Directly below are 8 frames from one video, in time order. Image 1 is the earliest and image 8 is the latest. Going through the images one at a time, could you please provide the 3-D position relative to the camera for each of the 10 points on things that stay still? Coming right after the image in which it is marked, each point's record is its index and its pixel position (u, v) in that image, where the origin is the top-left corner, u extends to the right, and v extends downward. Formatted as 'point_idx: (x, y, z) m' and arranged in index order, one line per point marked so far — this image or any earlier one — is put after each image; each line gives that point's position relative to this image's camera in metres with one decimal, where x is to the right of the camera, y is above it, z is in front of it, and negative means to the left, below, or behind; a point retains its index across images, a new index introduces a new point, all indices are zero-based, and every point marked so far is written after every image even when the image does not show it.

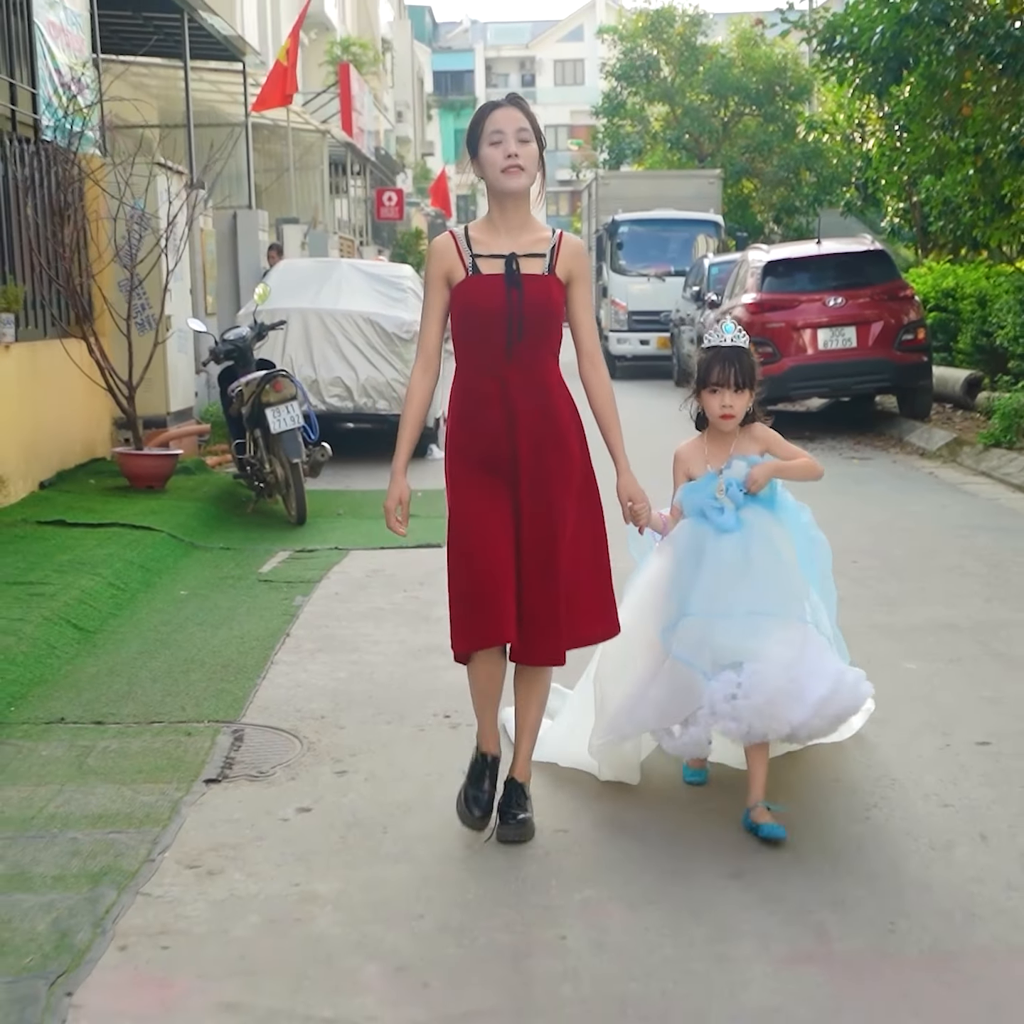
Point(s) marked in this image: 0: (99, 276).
0: (-2.8, +1.6, +10.4) m
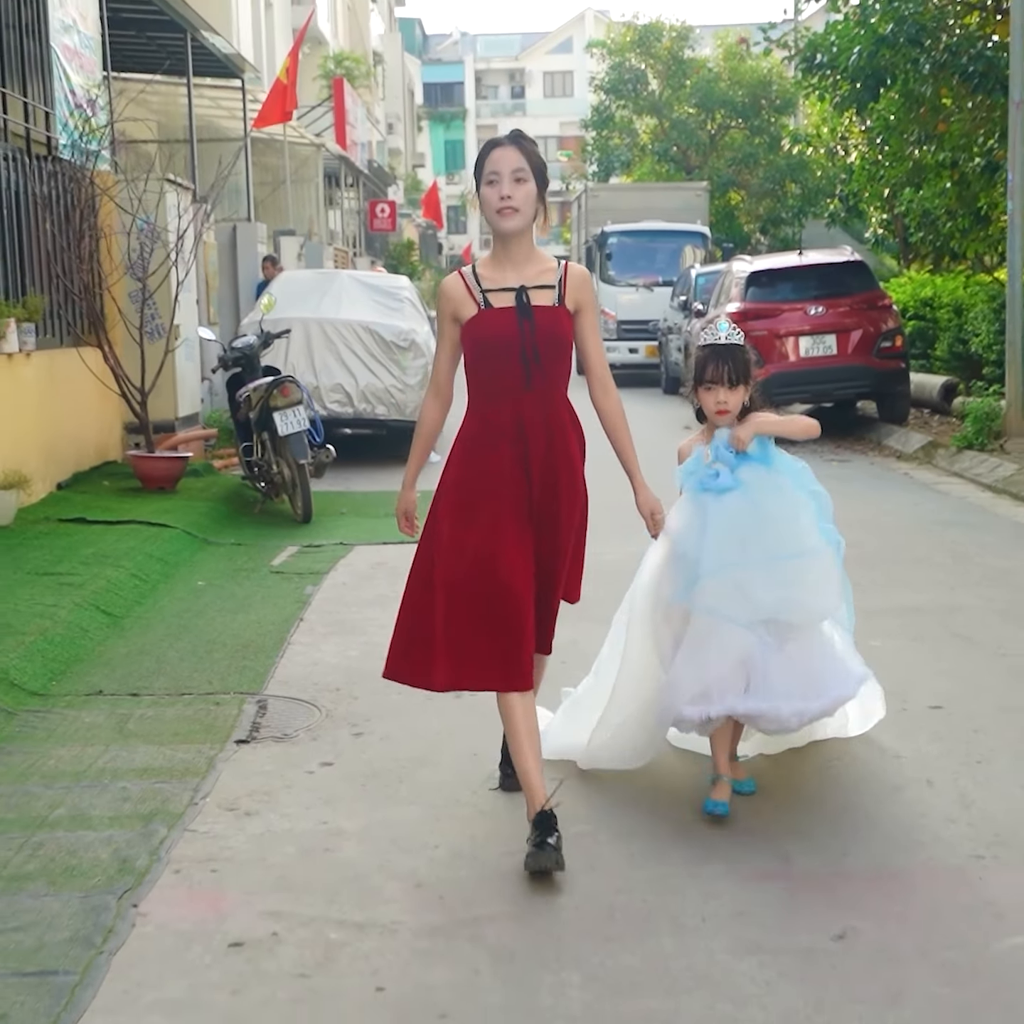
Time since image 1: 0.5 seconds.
0: (-2.8, +1.6, +10.9) m
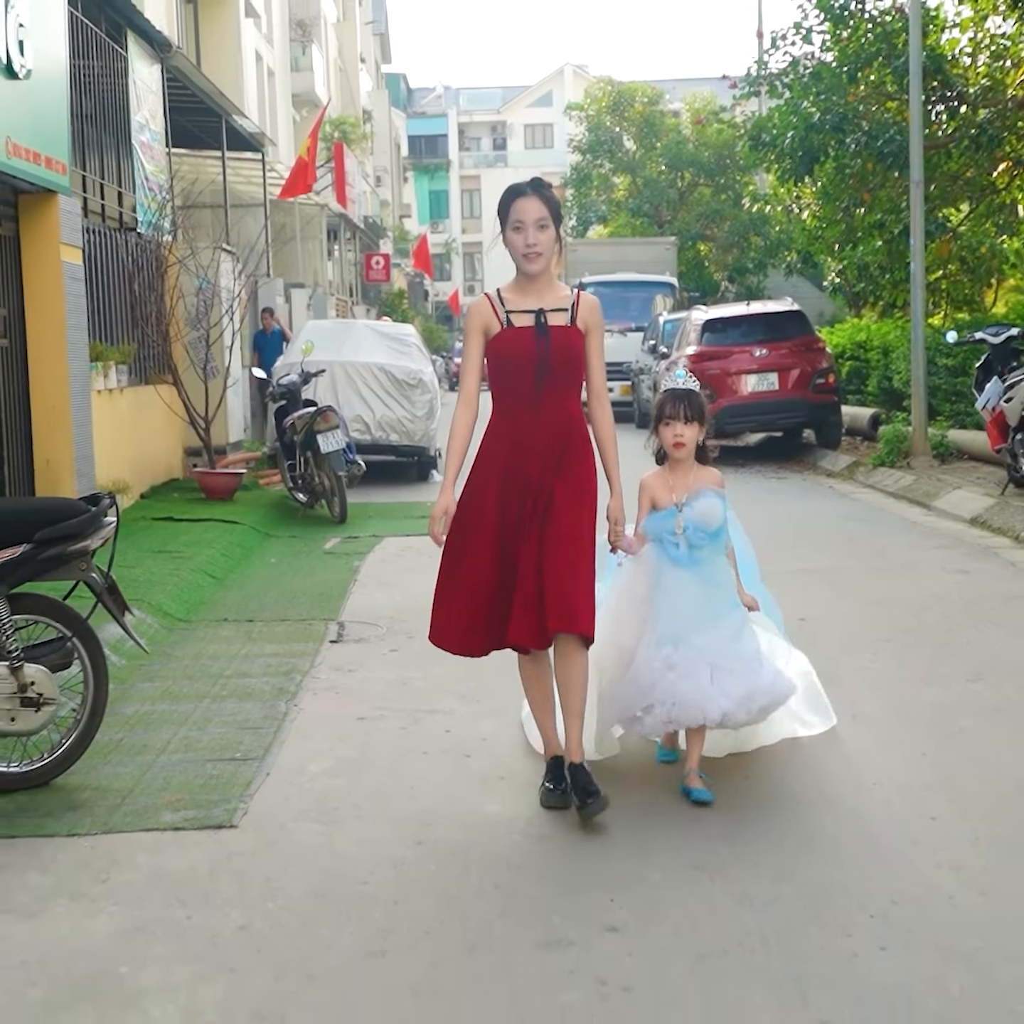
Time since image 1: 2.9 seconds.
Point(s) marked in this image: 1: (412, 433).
0: (-2.9, +1.5, +13.3) m
1: (-1.0, +0.8, +14.7) m
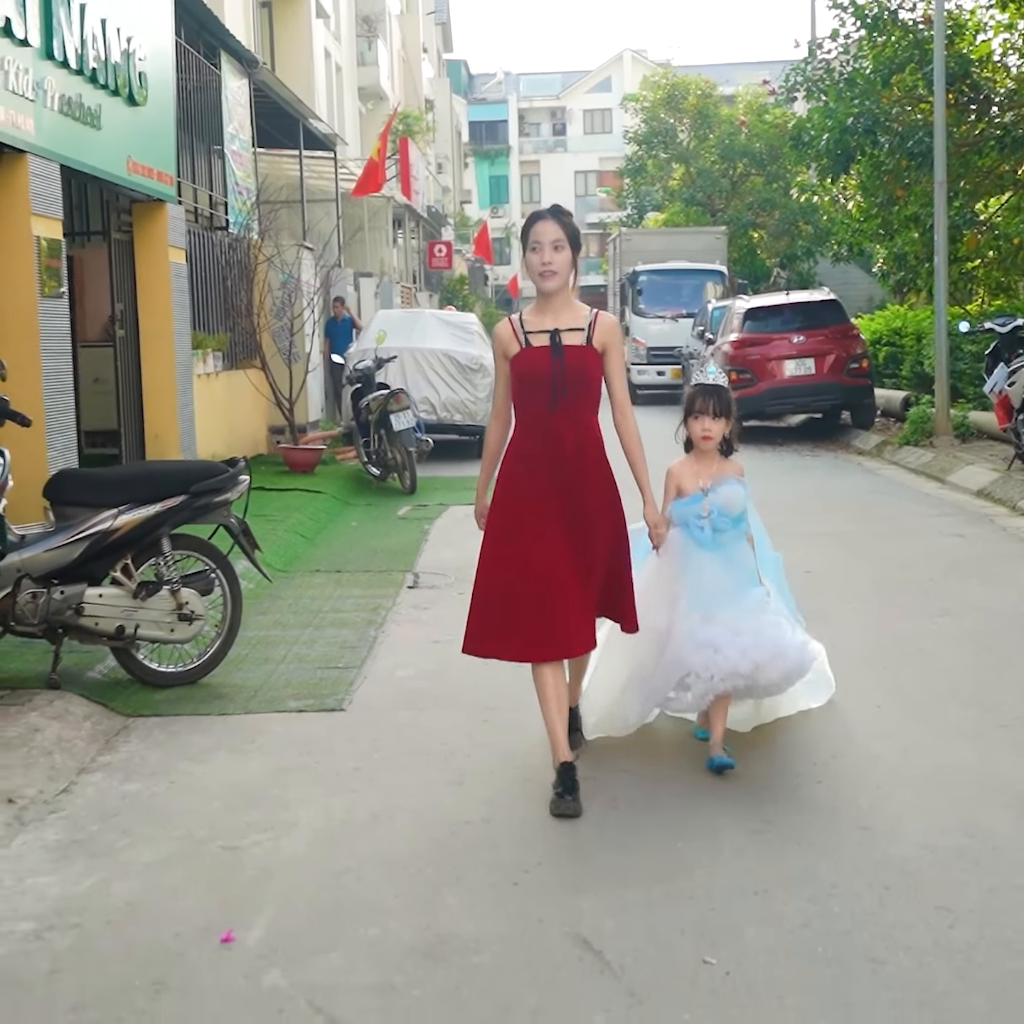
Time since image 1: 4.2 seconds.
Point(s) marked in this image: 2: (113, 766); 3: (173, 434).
0: (-2.4, +1.8, +14.8) m
1: (-0.4, +1.0, +16.1) m
2: (-1.3, -0.8, +5.0) m
3: (-2.6, +0.6, +12.0) m
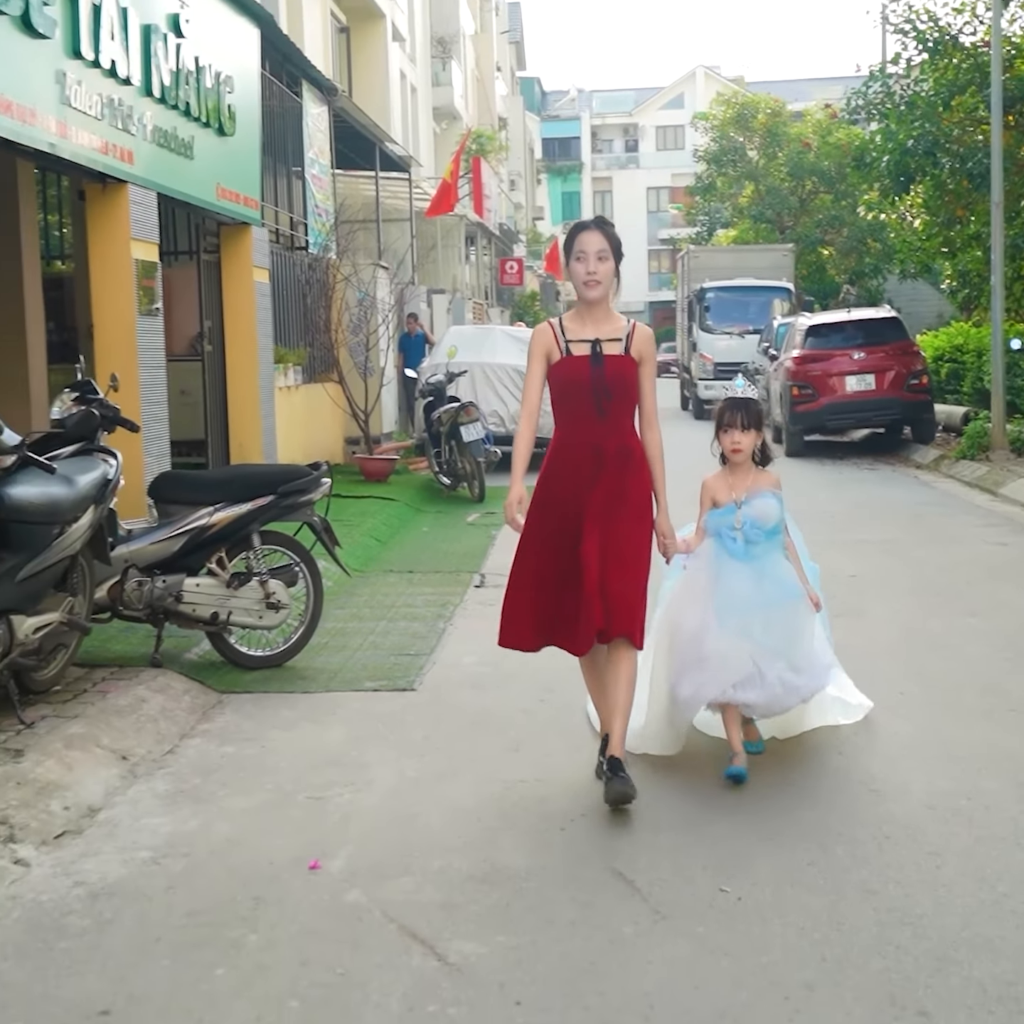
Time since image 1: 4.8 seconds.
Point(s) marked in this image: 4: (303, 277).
0: (-1.7, +1.7, +15.5) m
1: (+0.3, +0.9, +16.7) m
2: (-1.1, -0.8, +5.7) m
3: (-2.1, +0.6, +12.7) m
4: (-2.0, +2.2, +14.7) m
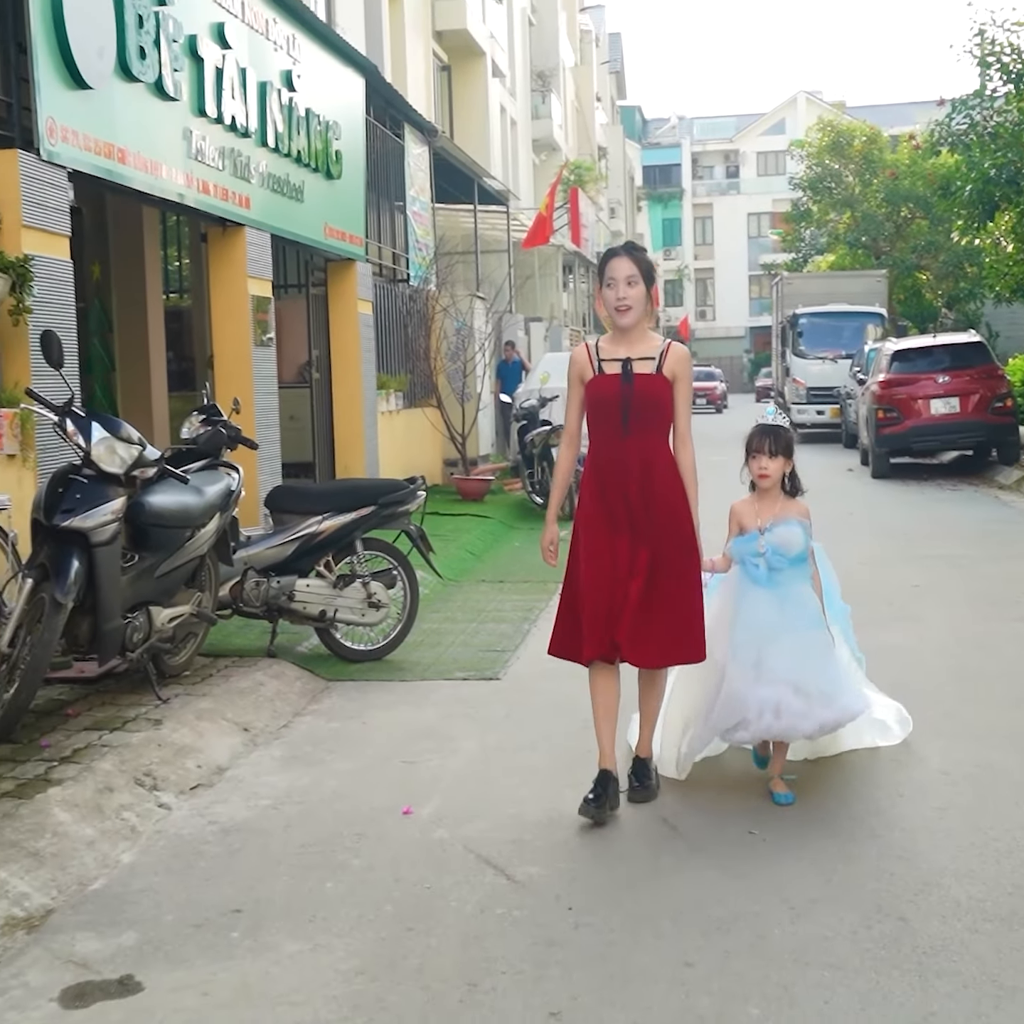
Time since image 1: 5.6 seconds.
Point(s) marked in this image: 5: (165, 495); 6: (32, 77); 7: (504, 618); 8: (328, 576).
0: (-0.8, +1.5, +16.3) m
1: (+1.3, +0.7, +17.4) m
2: (-0.8, -0.8, +6.5) m
3: (-1.3, +0.4, +13.5) m
4: (-1.1, +2.1, +15.6) m
5: (-1.4, +0.1, +6.1) m
6: (-2.2, +2.0, +7.2) m
7: (0.0, -0.6, +9.0) m
8: (-0.9, -0.3, +7.4) m
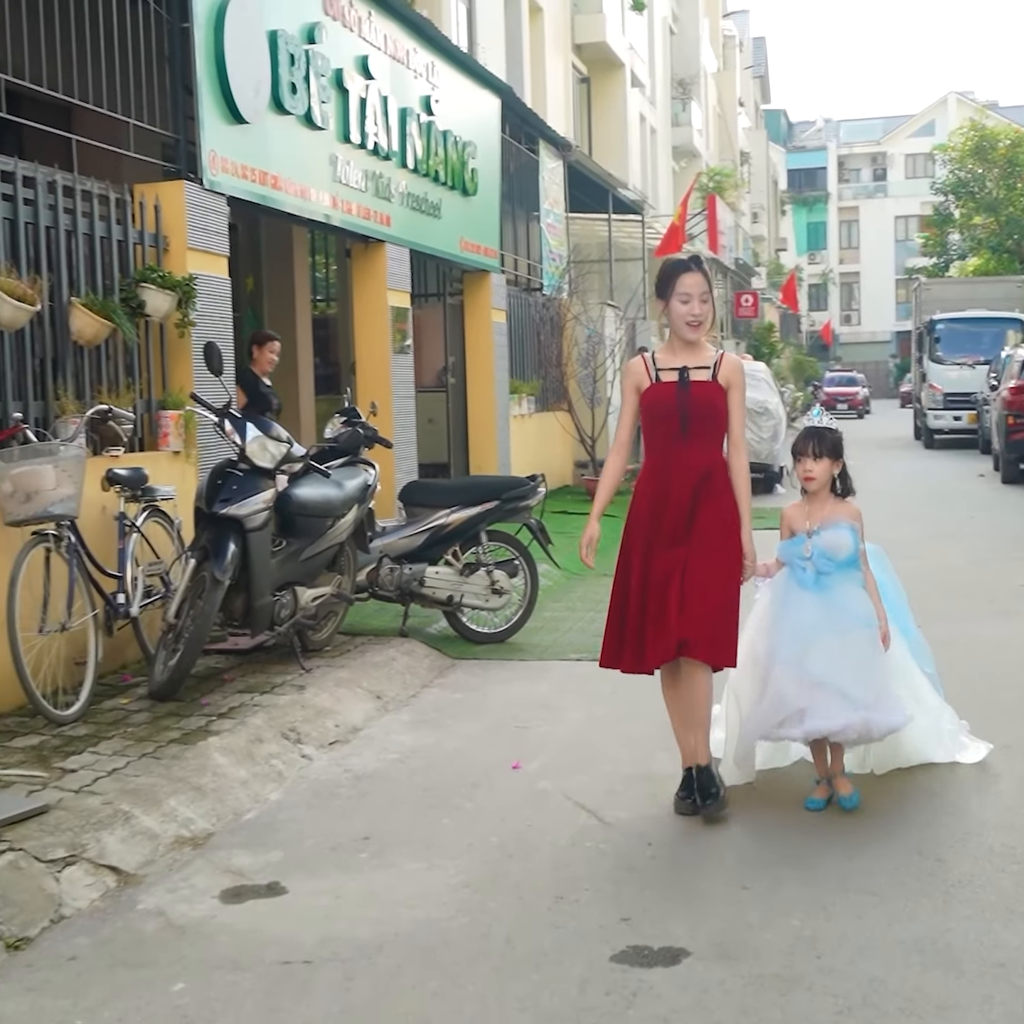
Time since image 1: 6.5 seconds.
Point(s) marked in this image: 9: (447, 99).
0: (+0.6, +1.5, +17.0) m
1: (+2.8, +0.7, +17.9) m
2: (-0.3, -0.8, +7.2) m
3: (-0.2, +0.5, +14.3) m
4: (+0.3, +2.1, +16.3) m
5: (-0.9, +0.1, +6.9) m
6: (-1.6, +2.1, +8.0) m
7: (+0.7, -0.6, +9.6) m
8: (-0.3, -0.3, +8.1) m
9: (-0.5, +3.4, +12.6) m
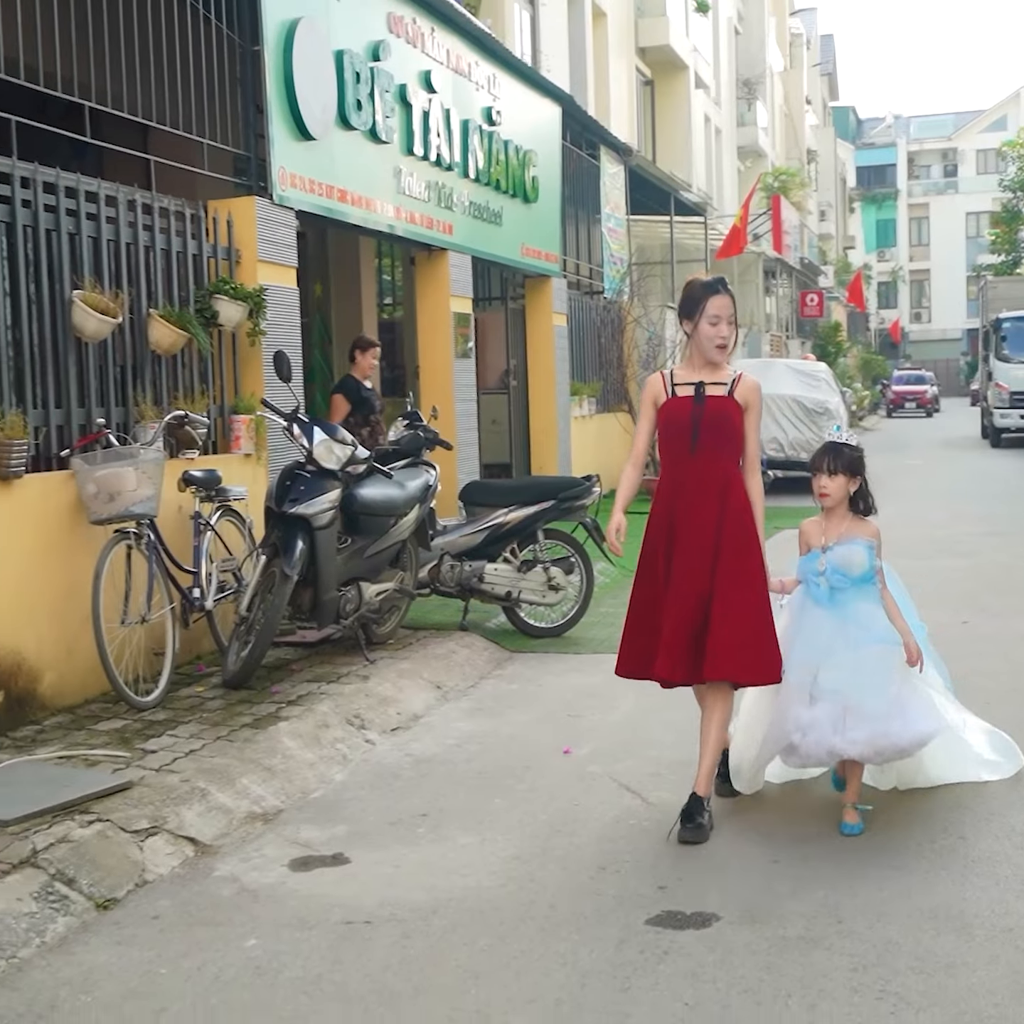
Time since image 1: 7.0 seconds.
0: (+1.3, +1.5, +17.3) m
1: (+3.6, +0.7, +18.1) m
2: (0.0, -0.8, +7.5) m
3: (+0.4, +0.5, +14.6) m
4: (+0.9, +2.1, +16.6) m
5: (-0.7, +0.1, +7.2) m
6: (-1.3, +2.1, +8.4) m
7: (+1.1, -0.6, +9.9) m
8: (0.0, -0.3, +8.4) m
9: (0.0, +3.4, +12.9) m
